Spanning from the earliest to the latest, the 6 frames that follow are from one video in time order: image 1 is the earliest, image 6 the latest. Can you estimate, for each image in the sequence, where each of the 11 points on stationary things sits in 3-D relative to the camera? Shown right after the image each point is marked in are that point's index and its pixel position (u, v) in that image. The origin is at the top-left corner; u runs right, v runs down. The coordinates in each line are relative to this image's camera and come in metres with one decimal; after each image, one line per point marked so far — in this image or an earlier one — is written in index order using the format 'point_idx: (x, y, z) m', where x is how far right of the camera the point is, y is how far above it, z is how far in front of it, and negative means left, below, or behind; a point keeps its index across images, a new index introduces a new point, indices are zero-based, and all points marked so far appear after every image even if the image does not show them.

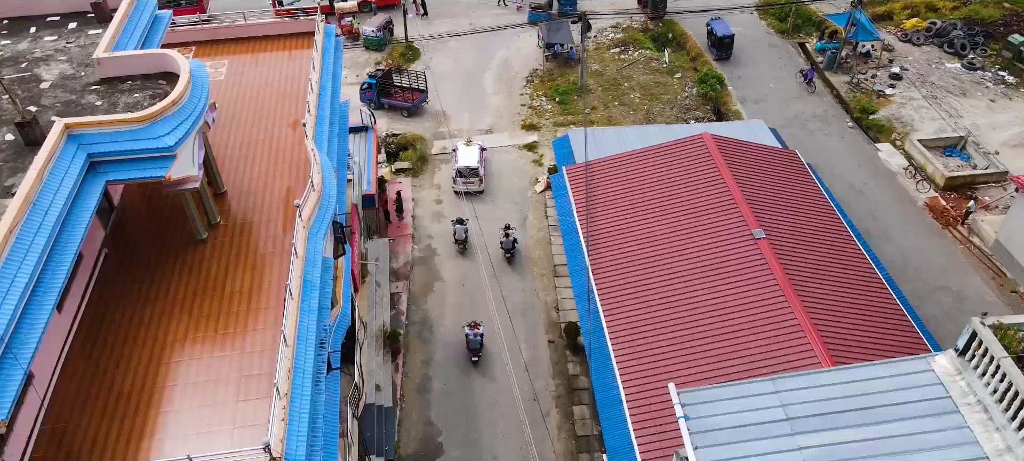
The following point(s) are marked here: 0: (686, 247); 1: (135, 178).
0: (+5.2, -0.5, +19.3) m
1: (-6.3, +0.9, +10.7) m
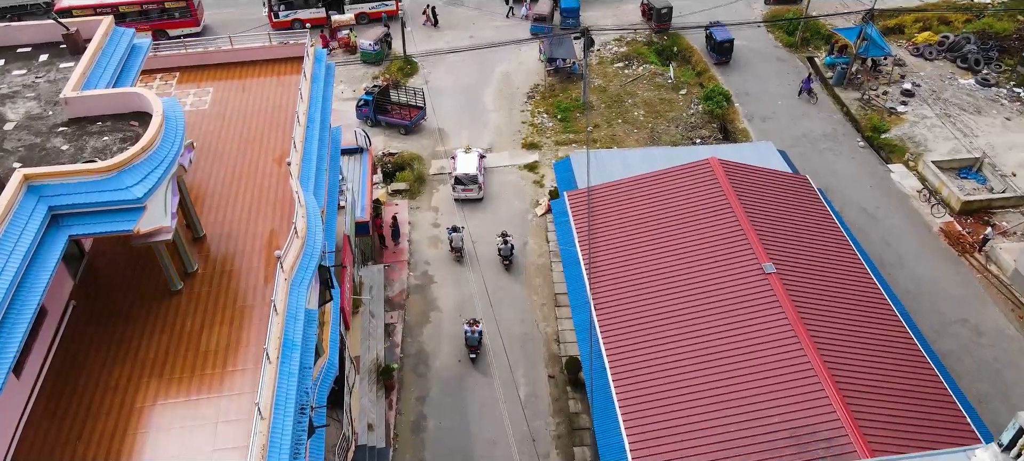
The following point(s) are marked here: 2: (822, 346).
0: (+5.1, -1.4, +18.5) m
1: (-6.3, 0.0, +9.9) m
2: (+7.8, -2.9, +16.3) m
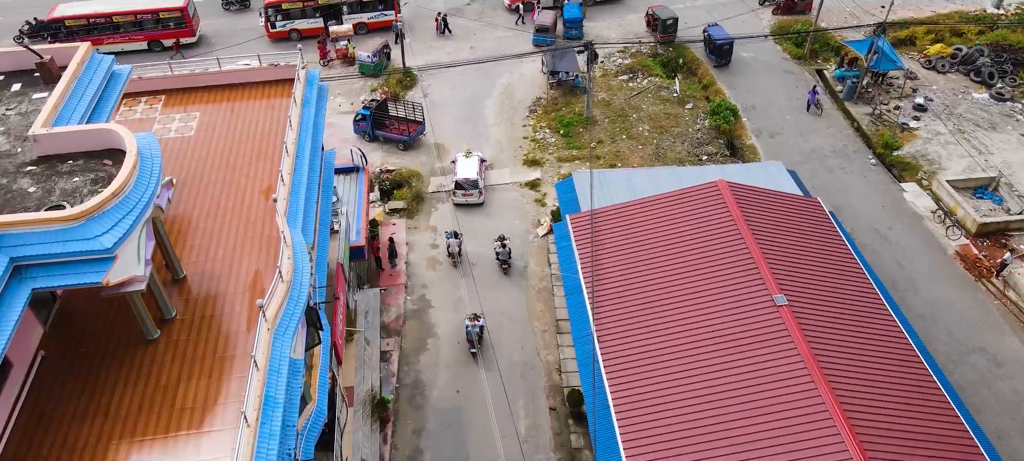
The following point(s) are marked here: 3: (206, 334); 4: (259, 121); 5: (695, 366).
0: (+5.1, -2.2, +17.7) m
1: (-6.4, -0.8, +9.2) m
2: (+7.8, -3.7, +15.5) m
3: (-5.3, -1.8, +11.1) m
4: (-6.1, +2.6, +15.6) m
5: (+4.7, -3.5, +16.6) m
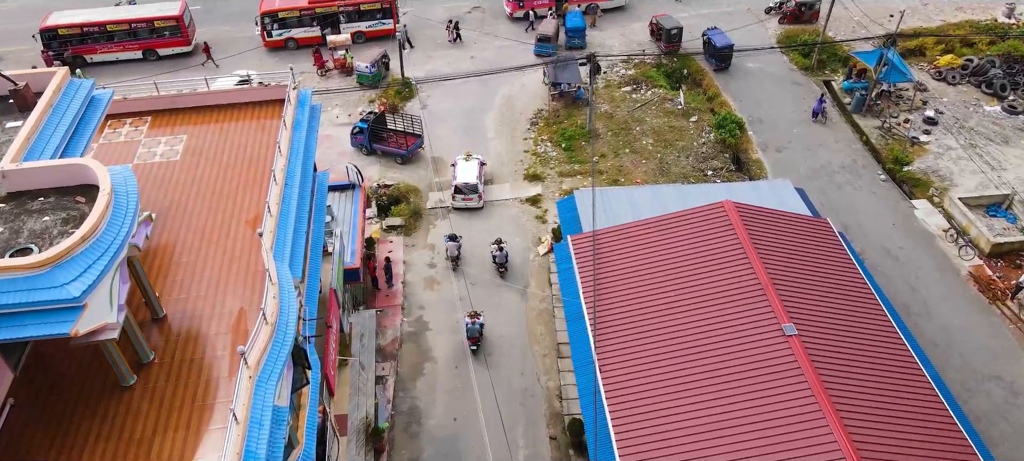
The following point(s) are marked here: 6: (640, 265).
0: (+5.1, -2.9, +17.1) m
1: (-6.4, -1.4, +8.6) m
2: (+7.8, -4.4, +14.8) m
3: (-5.3, -2.4, +10.5) m
4: (-6.1, +2.0, +15.0) m
5: (+4.7, -4.2, +16.0) m
6: (+3.8, -1.0, +19.4) m
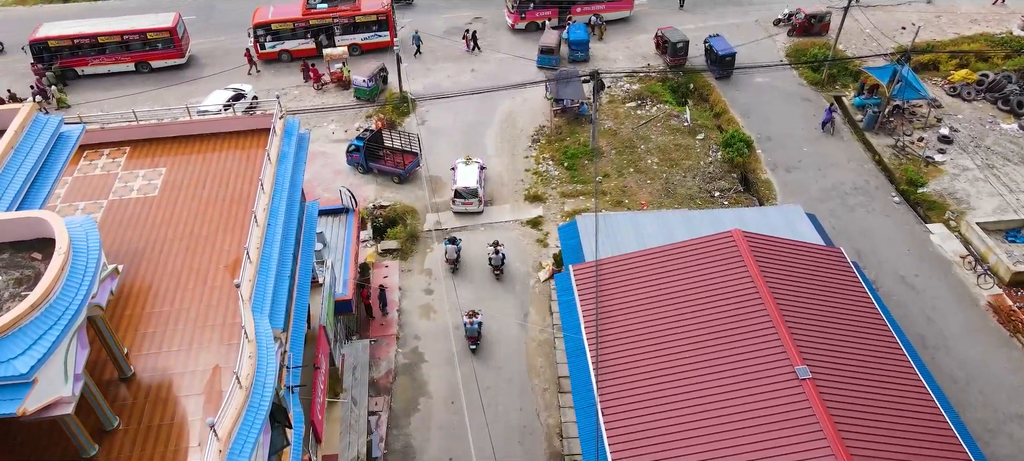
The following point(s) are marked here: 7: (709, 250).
0: (+5.1, -3.8, +16.2) m
1: (-6.5, -2.2, +7.8) m
2: (+7.7, -5.3, +14.0) m
3: (-5.4, -3.3, +9.7) m
4: (-6.2, +1.1, +14.1) m
5: (+4.6, -5.1, +15.1) m
6: (+3.8, -1.9, +18.5) m
7: (+5.8, -0.5, +19.1) m
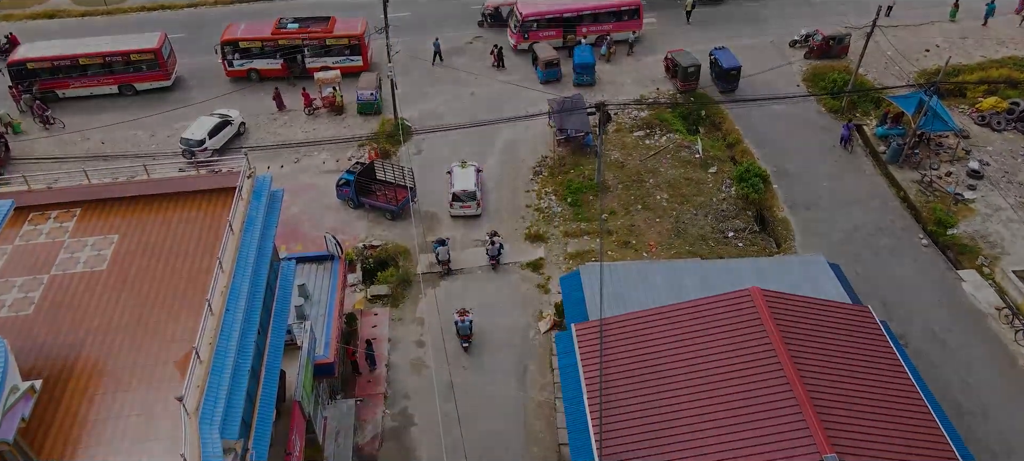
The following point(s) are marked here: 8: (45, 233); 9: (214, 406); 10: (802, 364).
0: (+4.9, -5.3, +14.6) m
1: (-6.7, -3.7, +6.2) m
2: (+7.6, -6.8, +12.3) m
3: (-5.6, -4.7, +8.1) m
4: (-6.3, -0.3, +12.6) m
5: (+4.5, -6.6, +13.5) m
6: (+3.7, -3.4, +16.9) m
7: (+5.7, -2.1, +17.4) m
8: (-9.3, 0.0, +12.9) m
9: (-4.6, -2.6, +10.0) m
10: (+7.2, -3.3, +15.9) m
